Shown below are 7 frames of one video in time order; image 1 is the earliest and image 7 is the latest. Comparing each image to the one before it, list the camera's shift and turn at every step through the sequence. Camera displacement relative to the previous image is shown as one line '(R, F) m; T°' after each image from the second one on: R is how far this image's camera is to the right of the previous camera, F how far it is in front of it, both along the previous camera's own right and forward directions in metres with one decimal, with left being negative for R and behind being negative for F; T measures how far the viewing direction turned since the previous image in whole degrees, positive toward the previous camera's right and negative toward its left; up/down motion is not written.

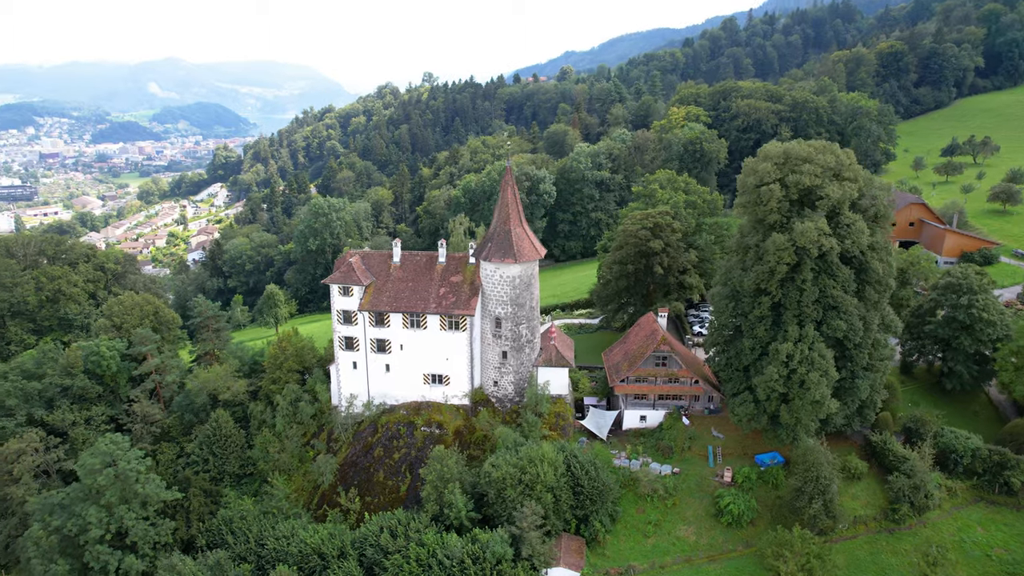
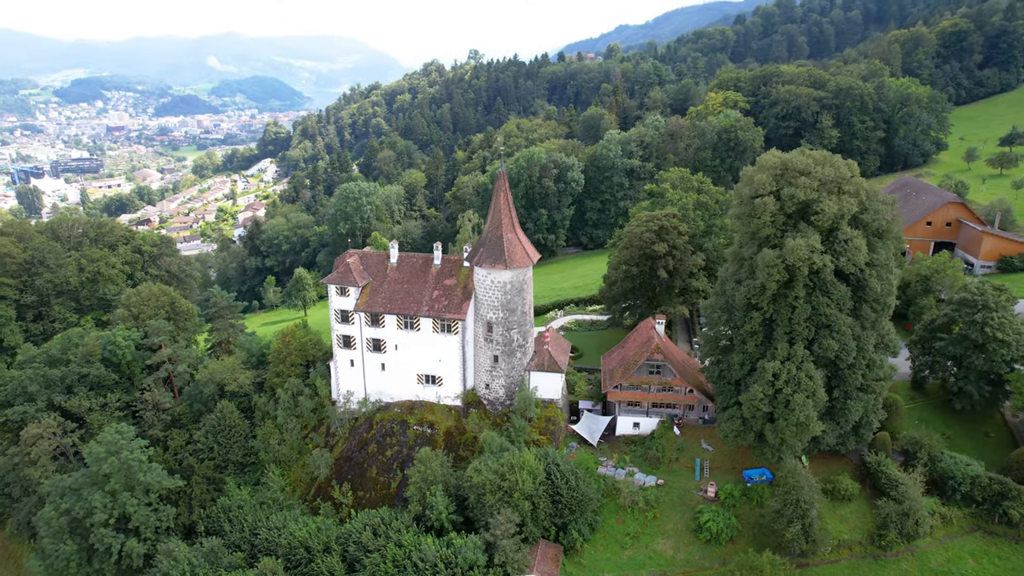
(+3.1, +0.1) m; -4°
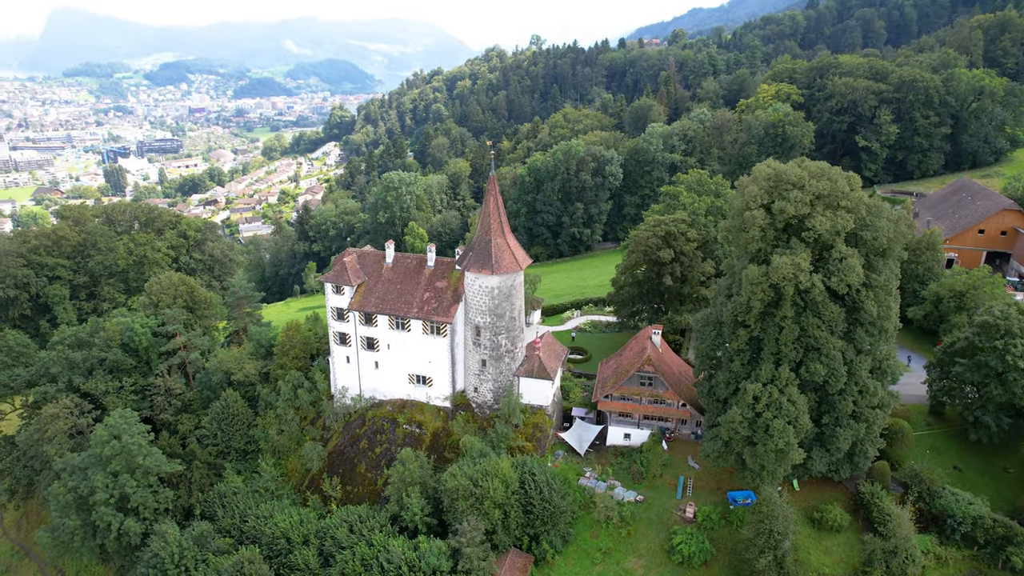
(+4.1, +0.5) m; -6°
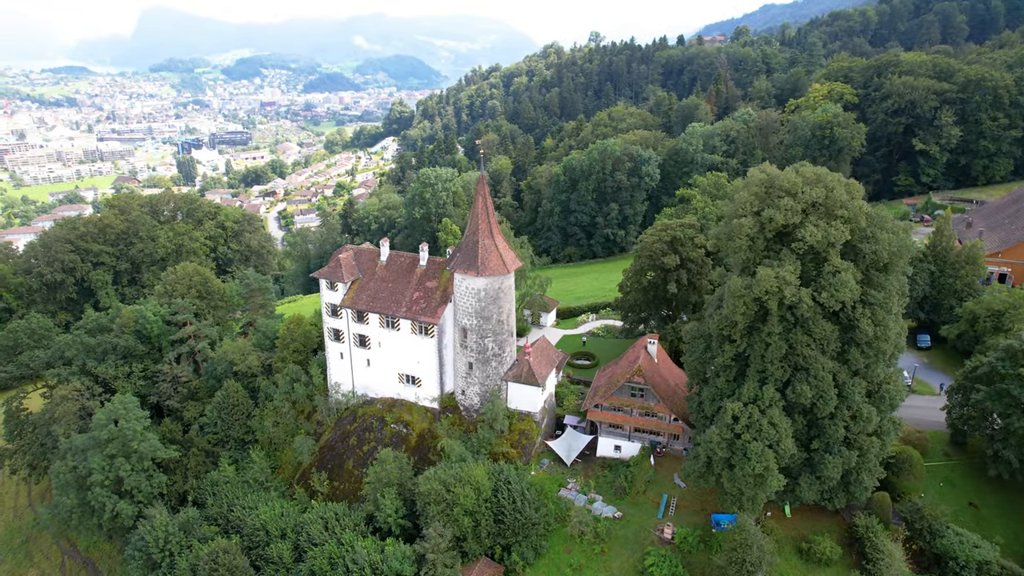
(+3.8, +1.0) m; -5°
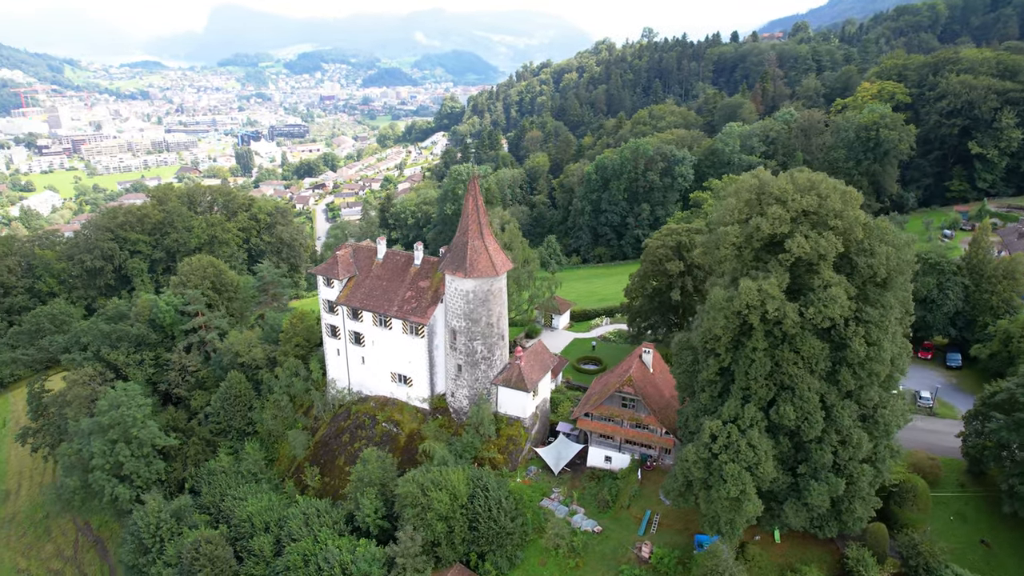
(+3.3, +0.9) m; -5°
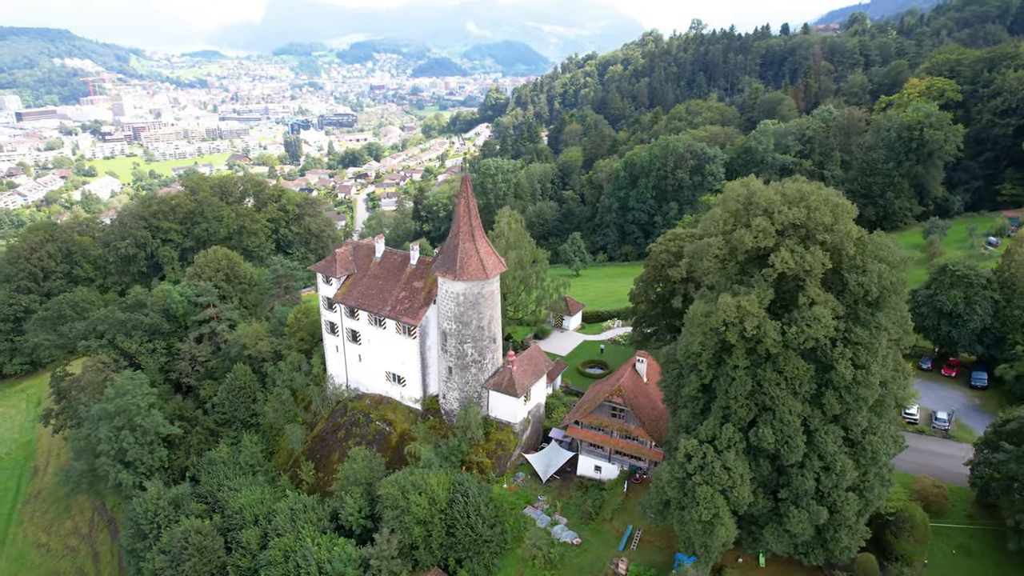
(+2.8, +0.6) m; -4°
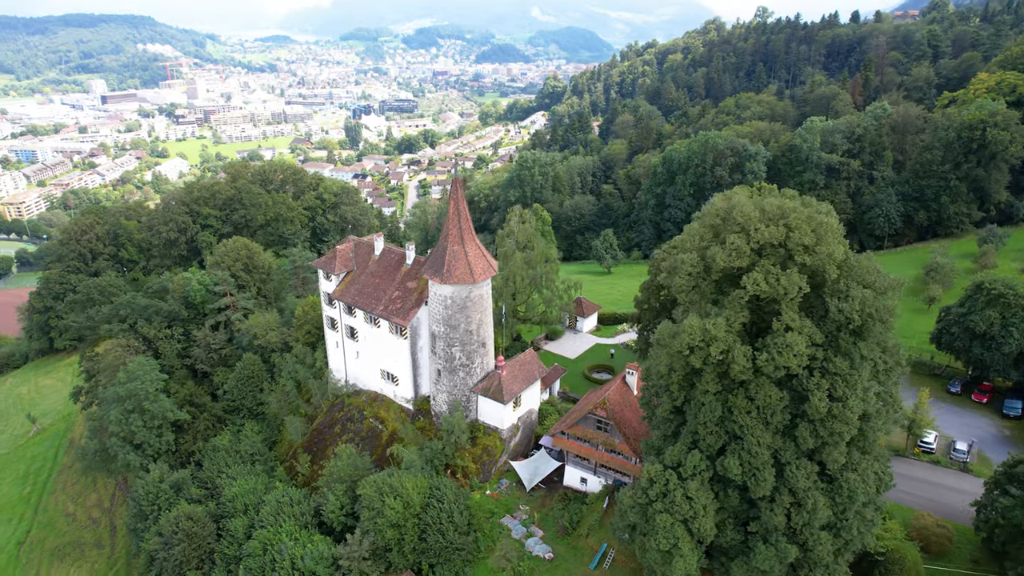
(+3.5, +0.9) m; -5°
